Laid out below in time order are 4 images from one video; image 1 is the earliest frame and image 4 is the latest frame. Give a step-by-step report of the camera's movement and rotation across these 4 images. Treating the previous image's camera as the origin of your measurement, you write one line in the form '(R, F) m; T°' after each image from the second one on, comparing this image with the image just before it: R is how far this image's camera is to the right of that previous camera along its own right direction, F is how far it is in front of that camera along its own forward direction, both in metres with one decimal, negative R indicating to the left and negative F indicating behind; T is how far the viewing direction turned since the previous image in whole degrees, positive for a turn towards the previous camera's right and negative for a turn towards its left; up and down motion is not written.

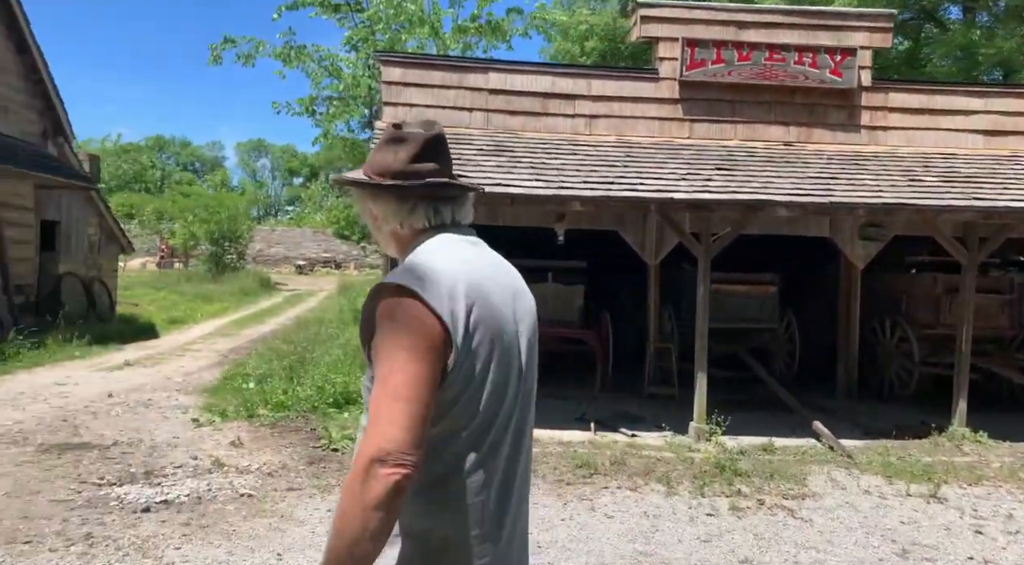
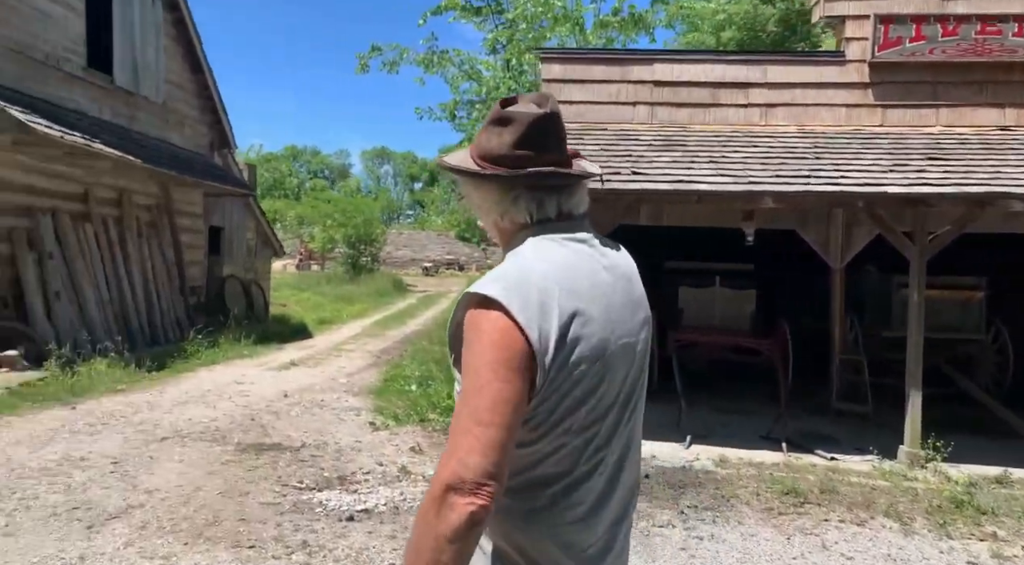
(-0.5, +0.2) m; -9°
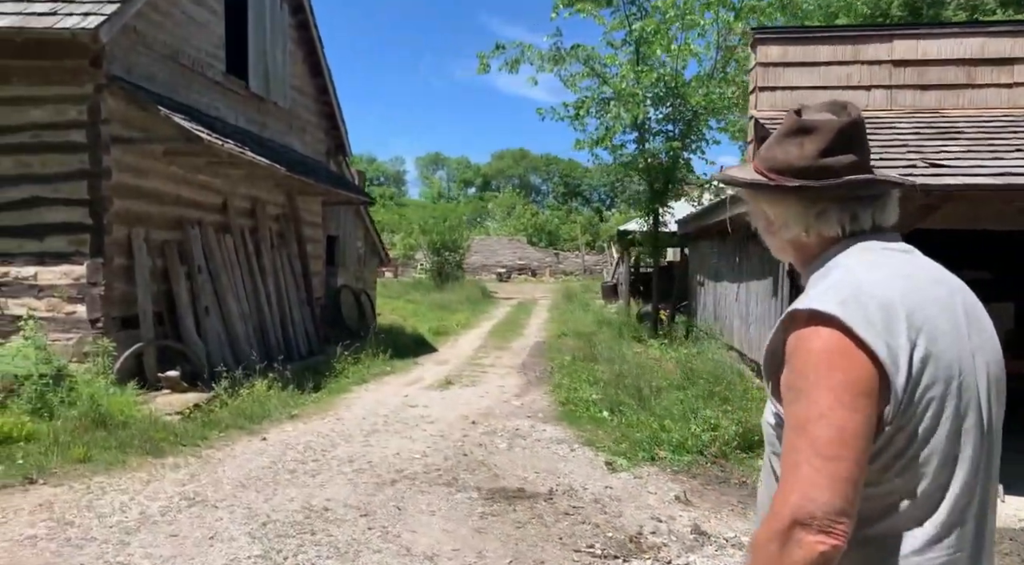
(-1.5, +0.7) m; -4°
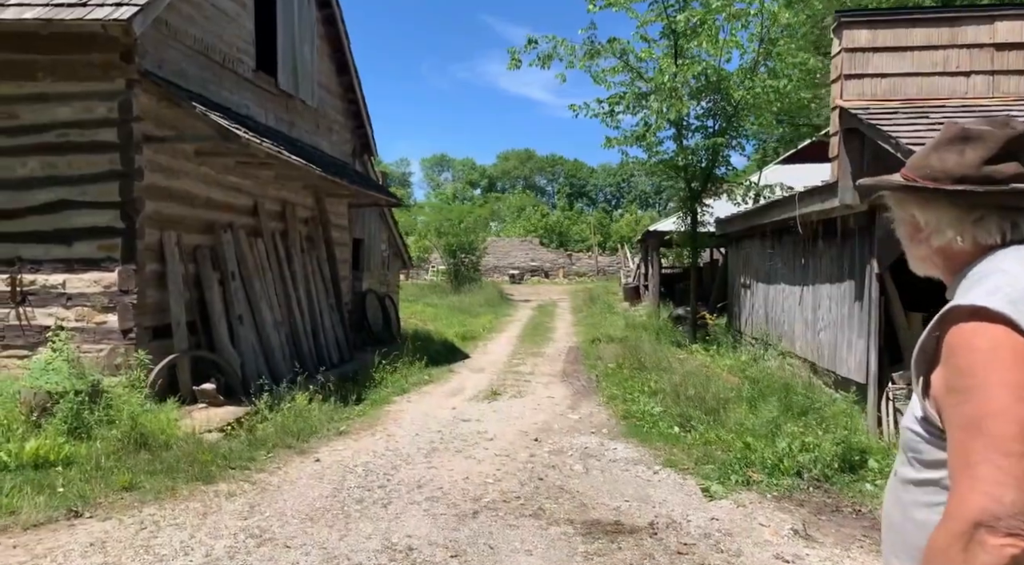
(-0.5, +0.5) m; 0°
